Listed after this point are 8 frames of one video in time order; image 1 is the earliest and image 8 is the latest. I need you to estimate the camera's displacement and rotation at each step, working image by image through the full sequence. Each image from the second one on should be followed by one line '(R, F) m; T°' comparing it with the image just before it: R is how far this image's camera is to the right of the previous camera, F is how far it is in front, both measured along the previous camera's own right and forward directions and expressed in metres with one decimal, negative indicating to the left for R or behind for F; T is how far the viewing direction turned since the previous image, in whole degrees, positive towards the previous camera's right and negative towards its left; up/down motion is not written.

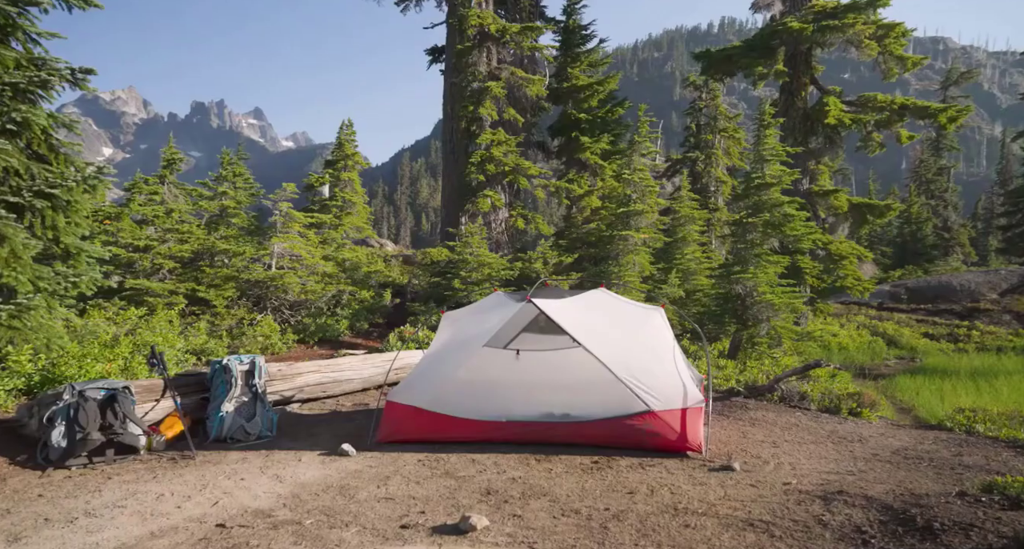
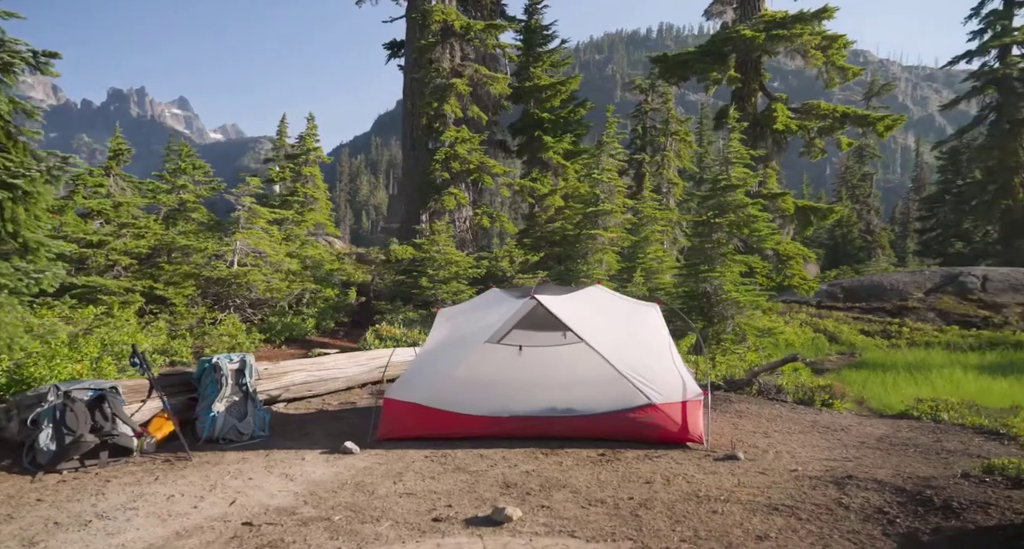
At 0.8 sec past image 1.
(-0.6, 0.0) m; +5°
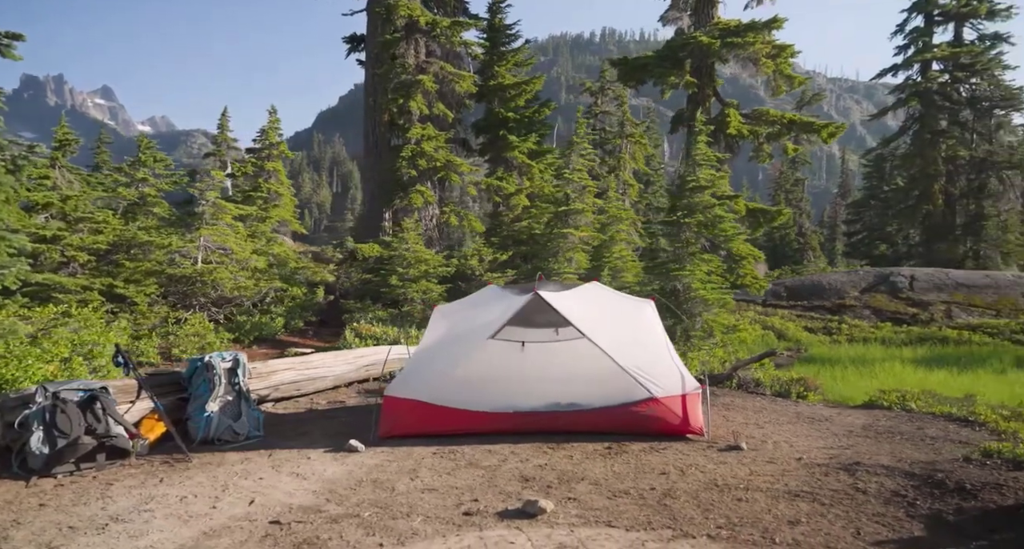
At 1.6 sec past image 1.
(-0.6, 0.0) m; +5°
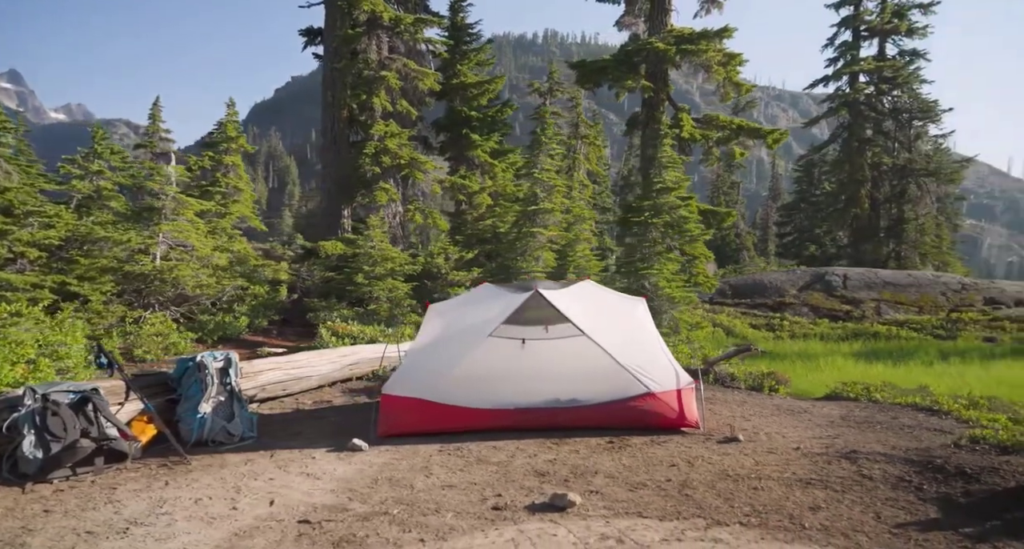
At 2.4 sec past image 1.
(-0.6, 0.0) m; +5°
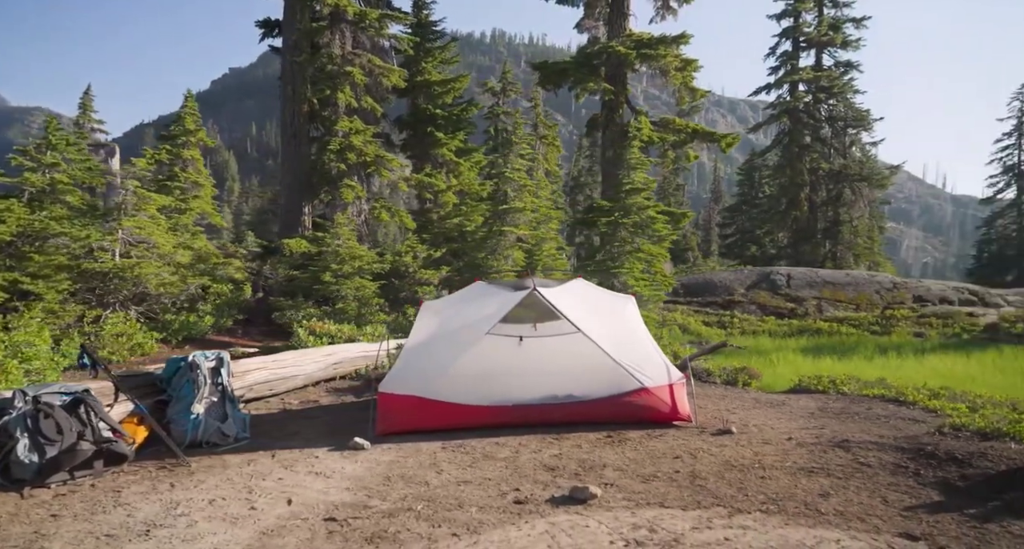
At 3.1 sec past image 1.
(-0.5, 0.0) m; +5°
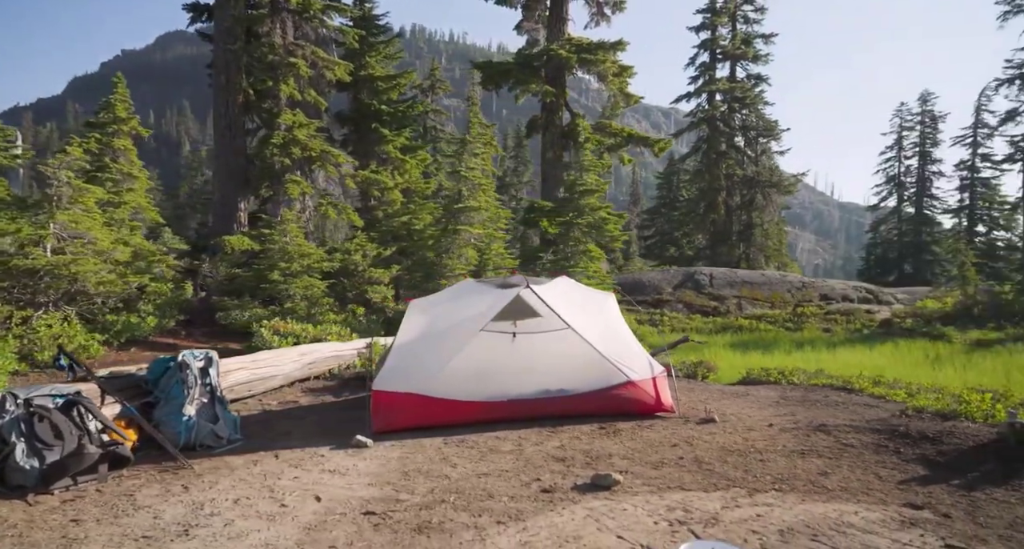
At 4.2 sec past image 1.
(-0.8, -0.1) m; +7°
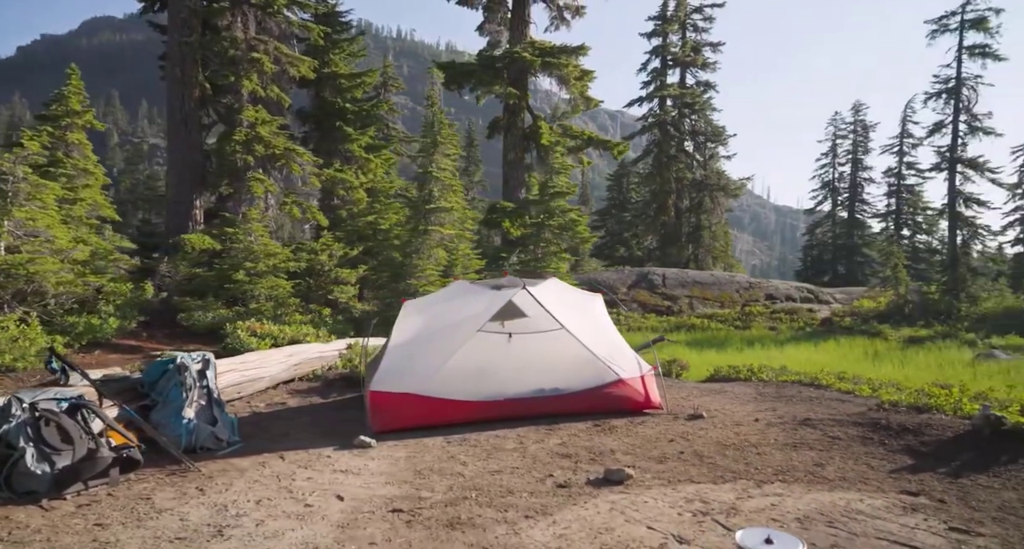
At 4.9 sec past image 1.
(-0.5, -0.1) m; +5°
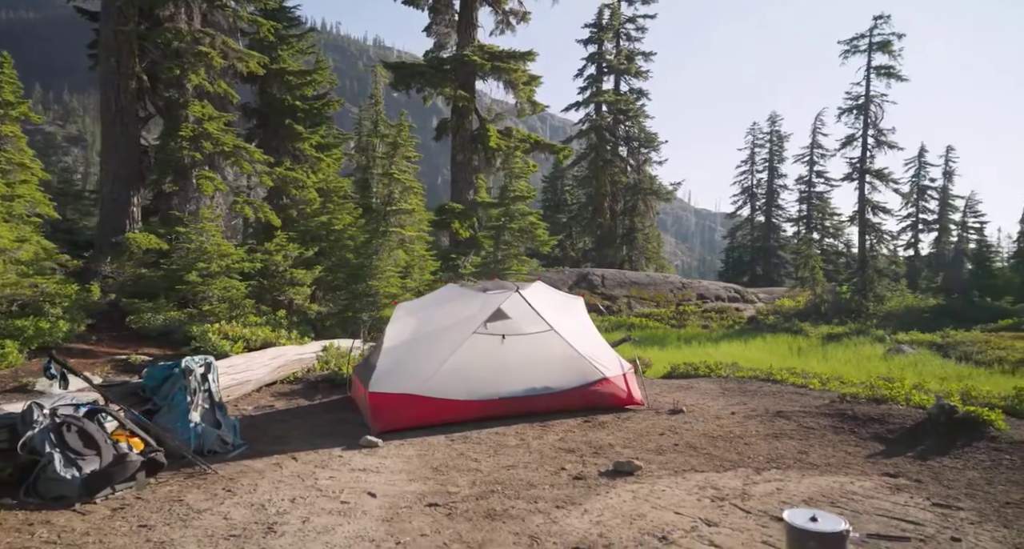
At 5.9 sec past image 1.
(-0.7, -0.2) m; +6°
